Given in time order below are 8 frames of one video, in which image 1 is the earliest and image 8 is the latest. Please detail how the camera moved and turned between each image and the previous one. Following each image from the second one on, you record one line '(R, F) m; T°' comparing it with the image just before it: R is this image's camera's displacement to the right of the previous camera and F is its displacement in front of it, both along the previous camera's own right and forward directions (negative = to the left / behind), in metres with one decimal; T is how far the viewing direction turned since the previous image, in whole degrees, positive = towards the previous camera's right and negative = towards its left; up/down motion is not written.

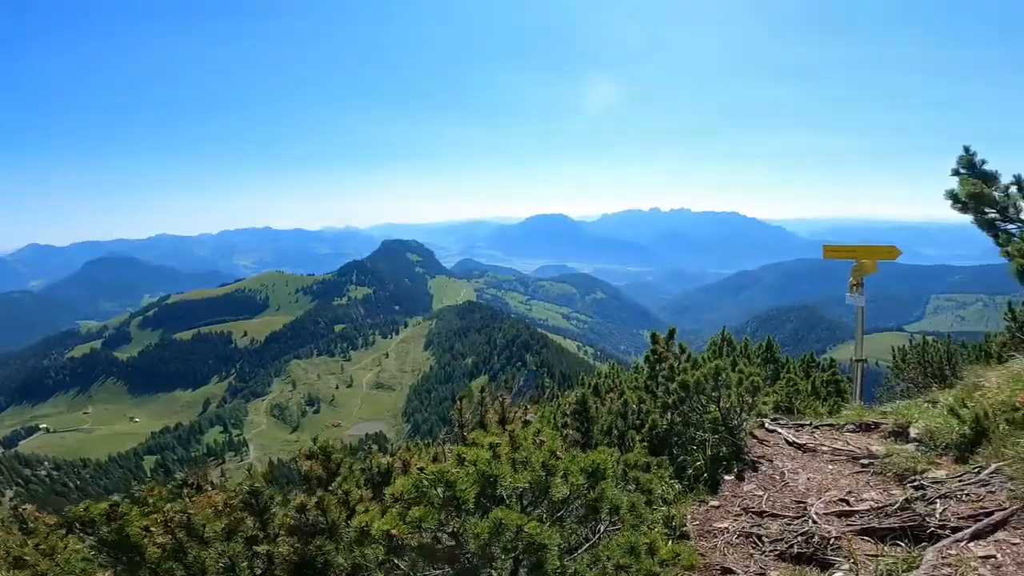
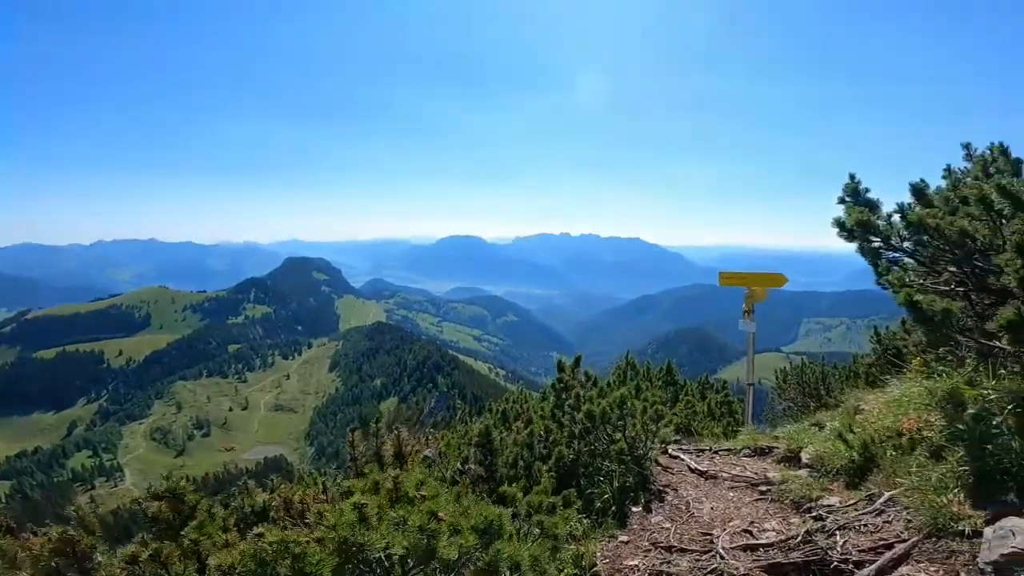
(0.0, +0.2) m; +9°
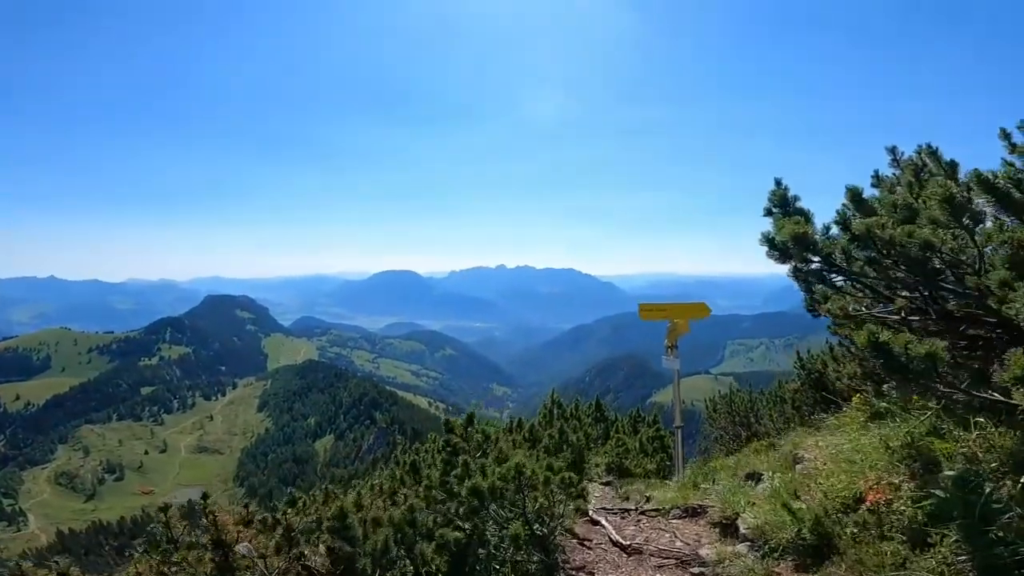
(+0.3, +0.5) m; +6°
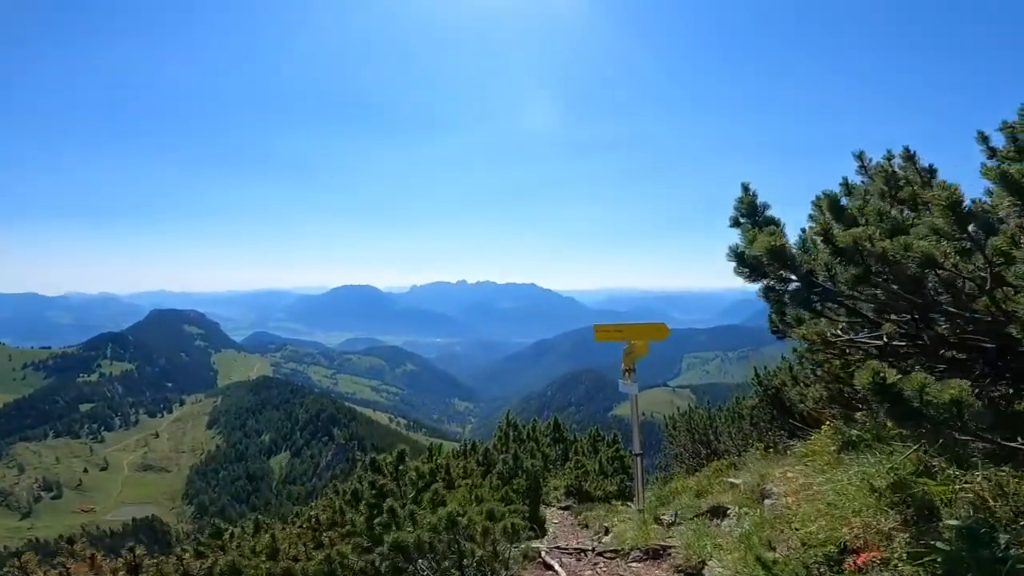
(+0.1, +0.3) m; +4°
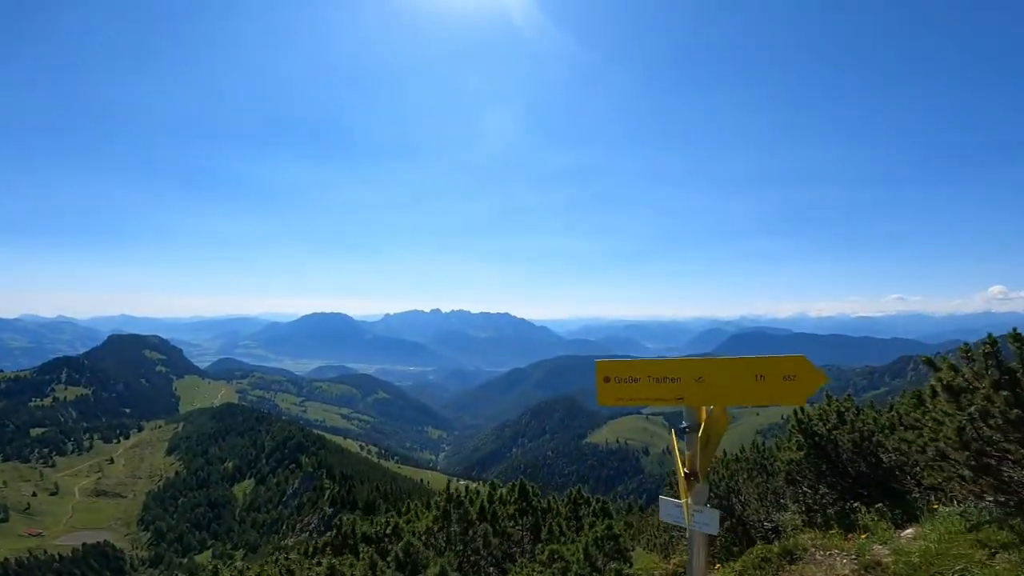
(-0.1, +0.7) m; +2°
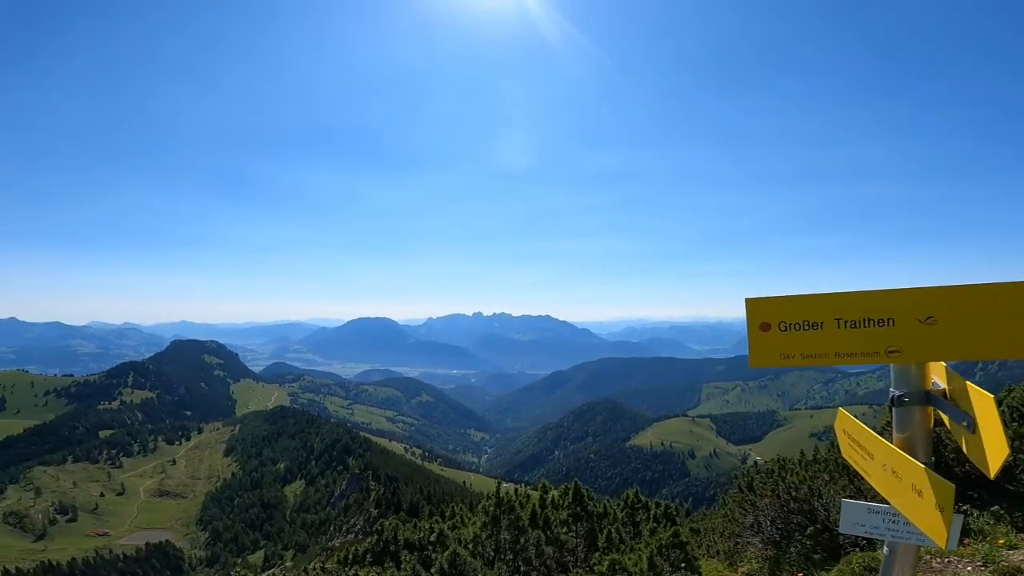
(-0.4, +0.1) m; -4°
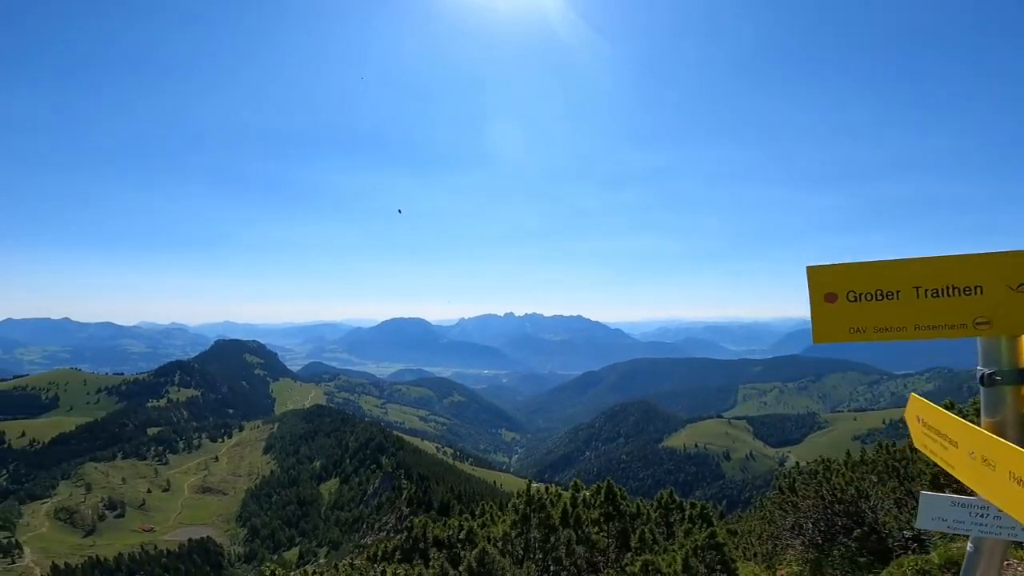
(-0.2, -0.1) m; -3°
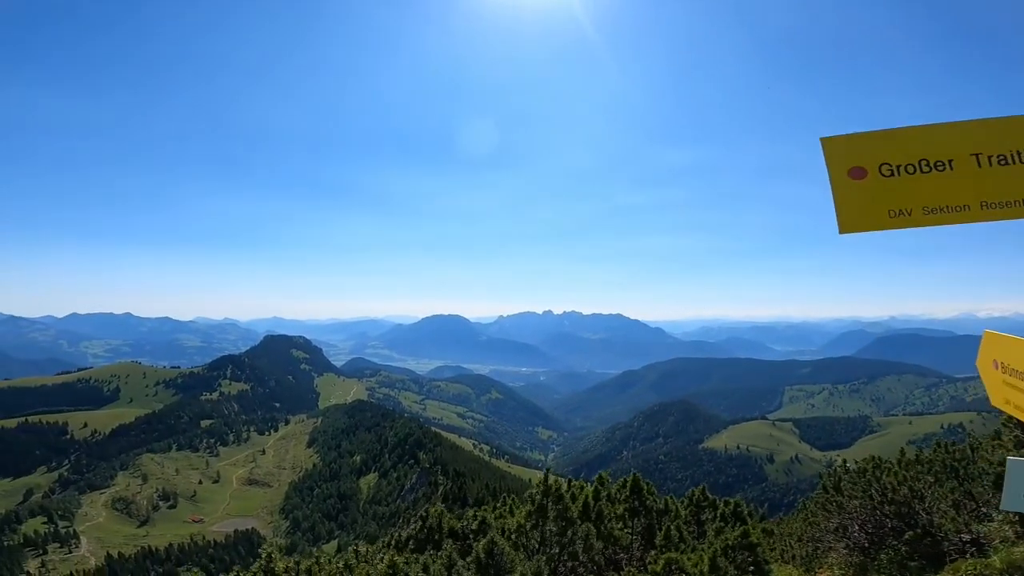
(-0.1, 0.0) m; -4°
